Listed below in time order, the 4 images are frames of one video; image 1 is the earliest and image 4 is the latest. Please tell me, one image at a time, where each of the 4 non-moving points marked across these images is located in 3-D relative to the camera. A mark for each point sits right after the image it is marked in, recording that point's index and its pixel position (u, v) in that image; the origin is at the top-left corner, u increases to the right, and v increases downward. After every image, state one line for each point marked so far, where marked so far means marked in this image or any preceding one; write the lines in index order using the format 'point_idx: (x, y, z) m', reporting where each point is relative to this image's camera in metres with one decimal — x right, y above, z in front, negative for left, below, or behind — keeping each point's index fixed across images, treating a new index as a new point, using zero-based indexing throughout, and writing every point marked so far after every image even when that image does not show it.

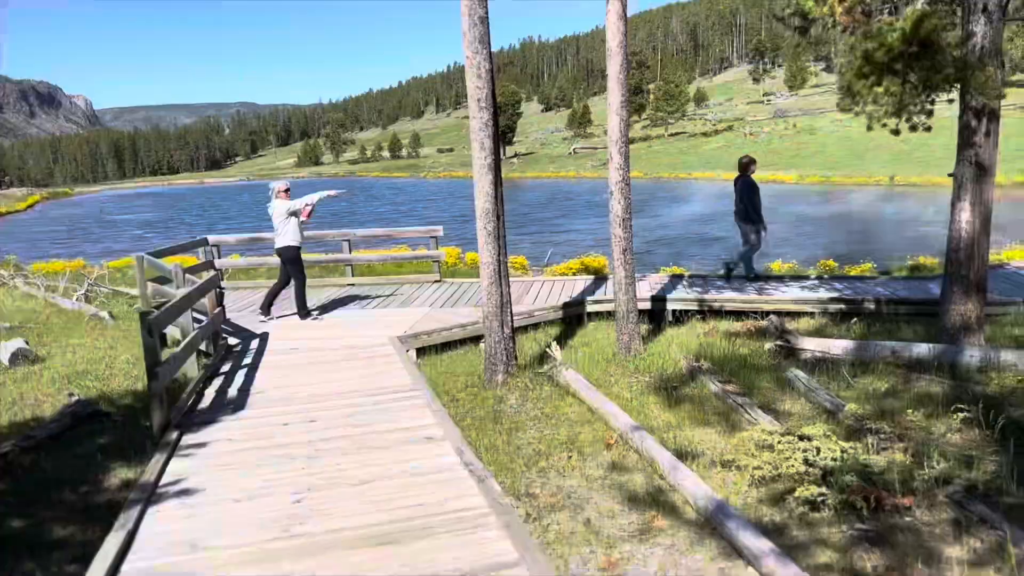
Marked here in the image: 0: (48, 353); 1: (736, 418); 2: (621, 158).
0: (-6.1, -0.9, +11.2) m
1: (+1.6, -1.0, +6.1) m
2: (+1.0, +1.2, +7.6) m
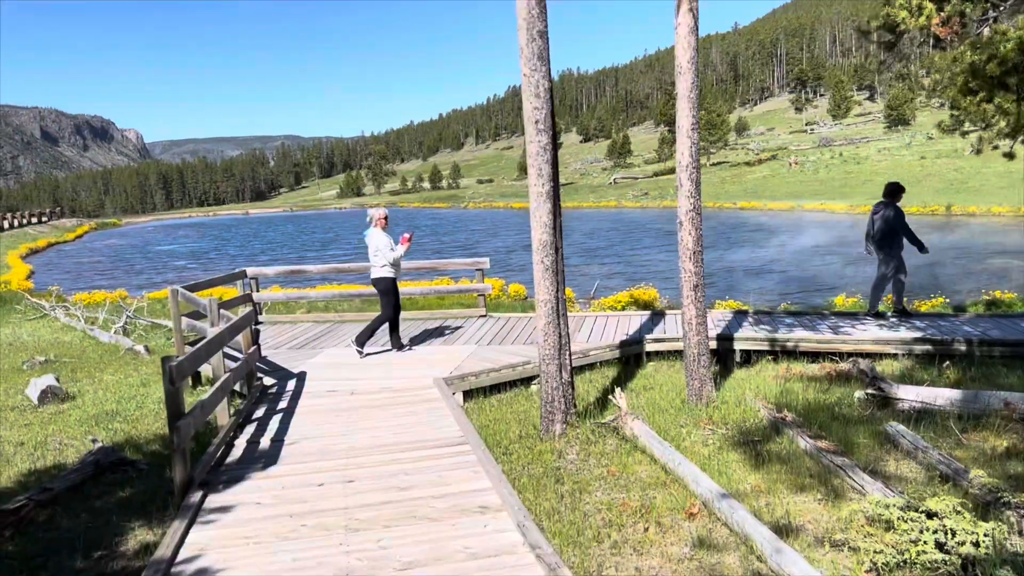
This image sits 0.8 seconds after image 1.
0: (-5.4, -1.3, +10.7) m
1: (+2.0, -1.2, +5.3) m
2: (+1.4, +0.8, +6.9) m
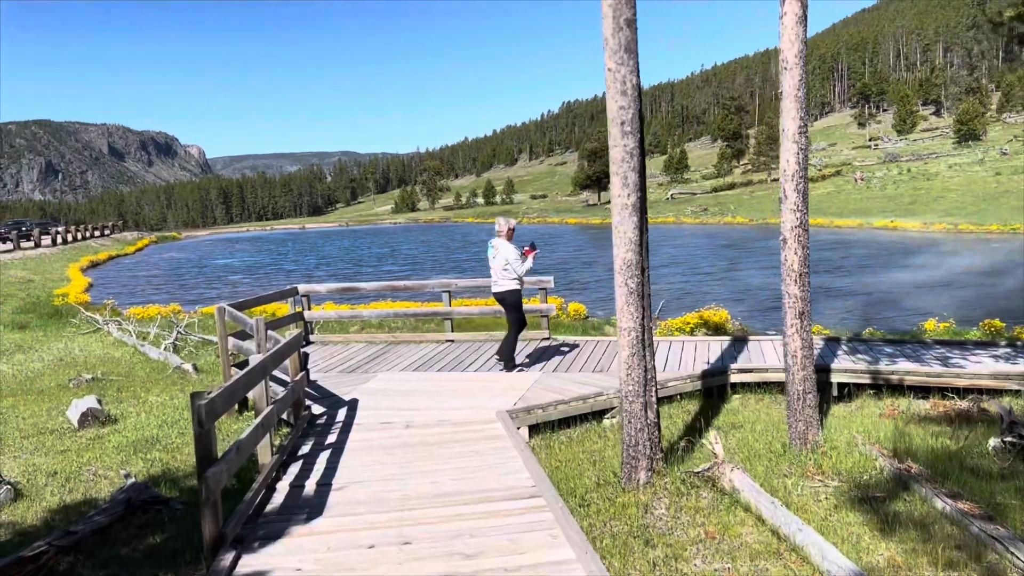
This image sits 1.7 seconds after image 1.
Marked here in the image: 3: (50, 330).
0: (-4.6, -1.5, +10.2) m
1: (+2.5, -1.4, +4.3) m
2: (+2.0, +0.6, +6.0) m
3: (-10.4, -0.9, +19.2) m
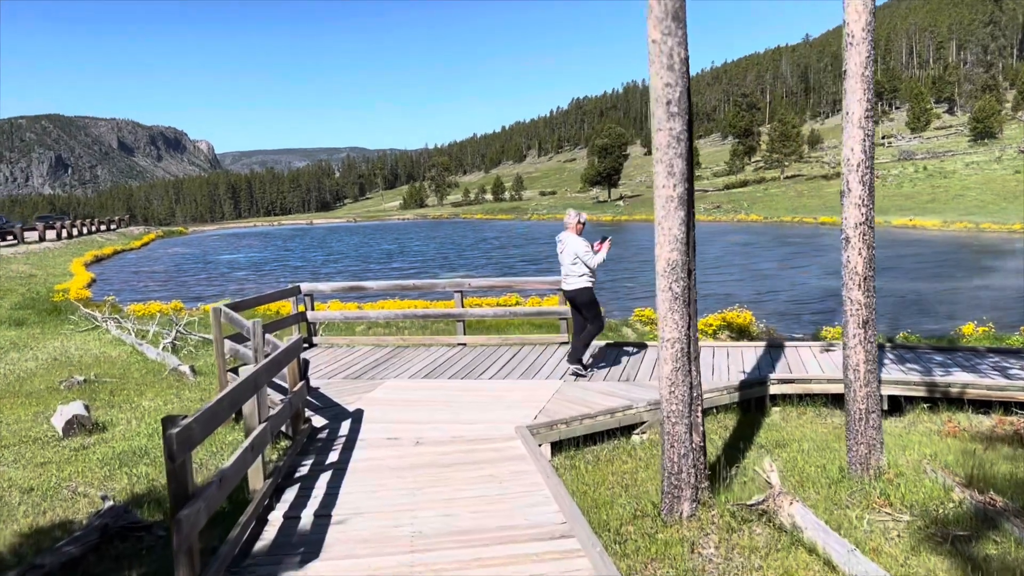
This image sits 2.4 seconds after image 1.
0: (-4.5, -1.5, +9.5) m
1: (+2.6, -1.4, +3.6) m
2: (+2.2, +0.6, +5.2) m
3: (-10.1, -0.8, +18.6) m
